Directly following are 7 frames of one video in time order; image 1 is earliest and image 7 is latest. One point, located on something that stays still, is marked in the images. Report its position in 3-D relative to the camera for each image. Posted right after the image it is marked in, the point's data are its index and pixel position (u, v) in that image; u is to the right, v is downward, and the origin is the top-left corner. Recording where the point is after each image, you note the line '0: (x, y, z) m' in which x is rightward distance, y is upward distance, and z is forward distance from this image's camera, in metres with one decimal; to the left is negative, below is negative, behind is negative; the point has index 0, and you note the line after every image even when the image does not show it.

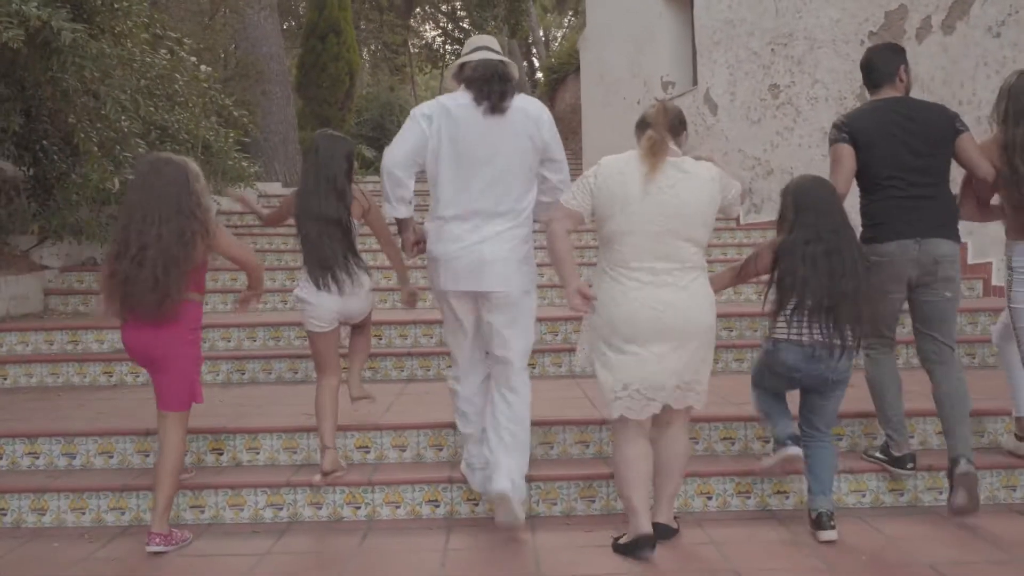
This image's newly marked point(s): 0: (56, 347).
0: (-3.0, -0.4, +6.6) m
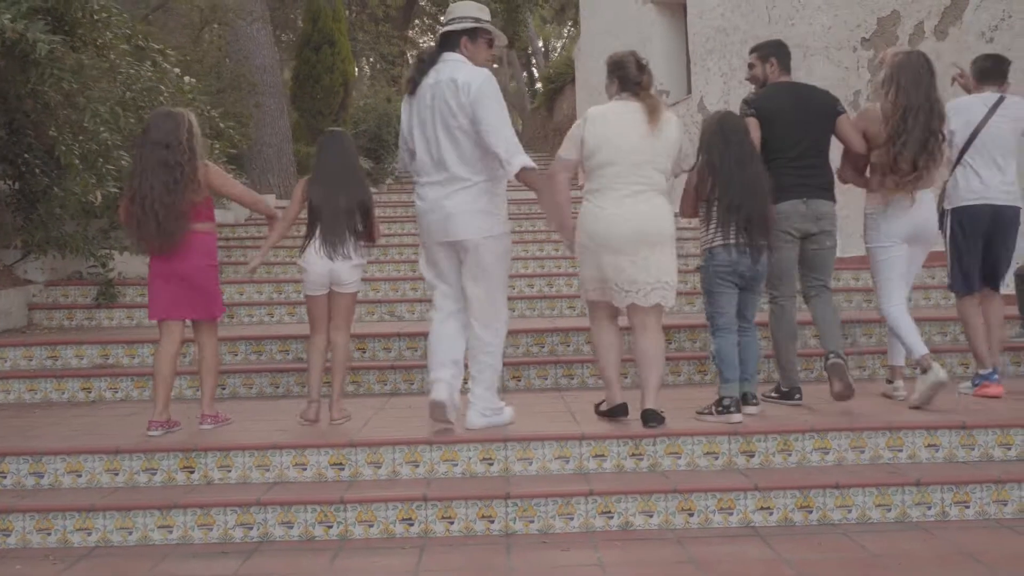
0: (-3.1, -0.5, +6.5) m
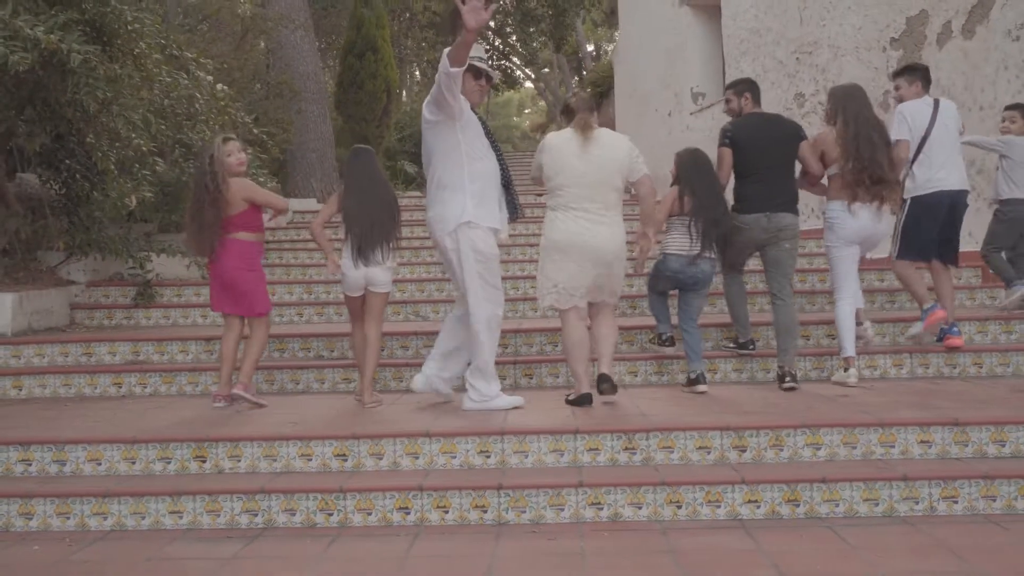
0: (-3.0, -0.5, +6.8) m
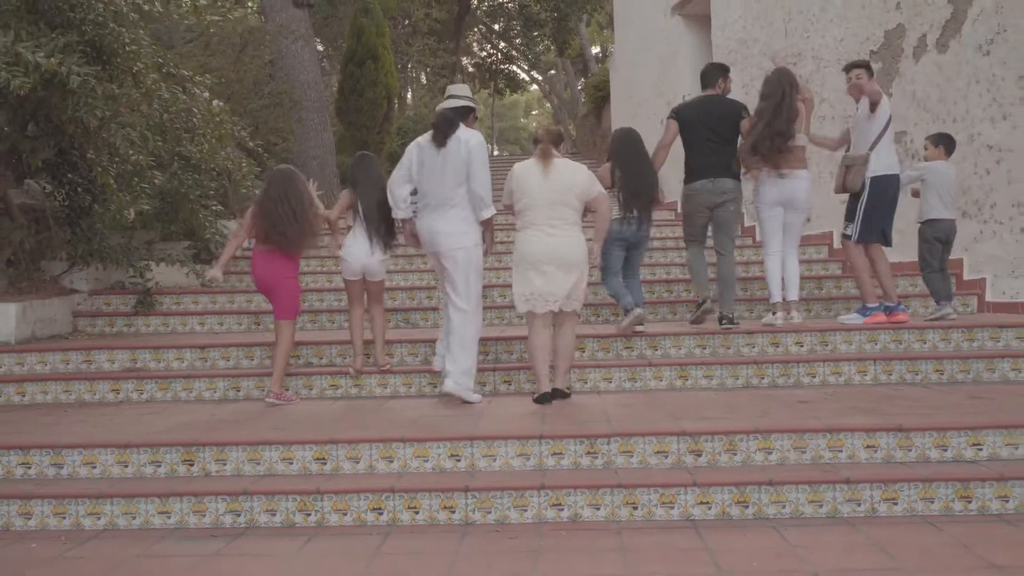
0: (-3.2, -0.6, +7.1) m
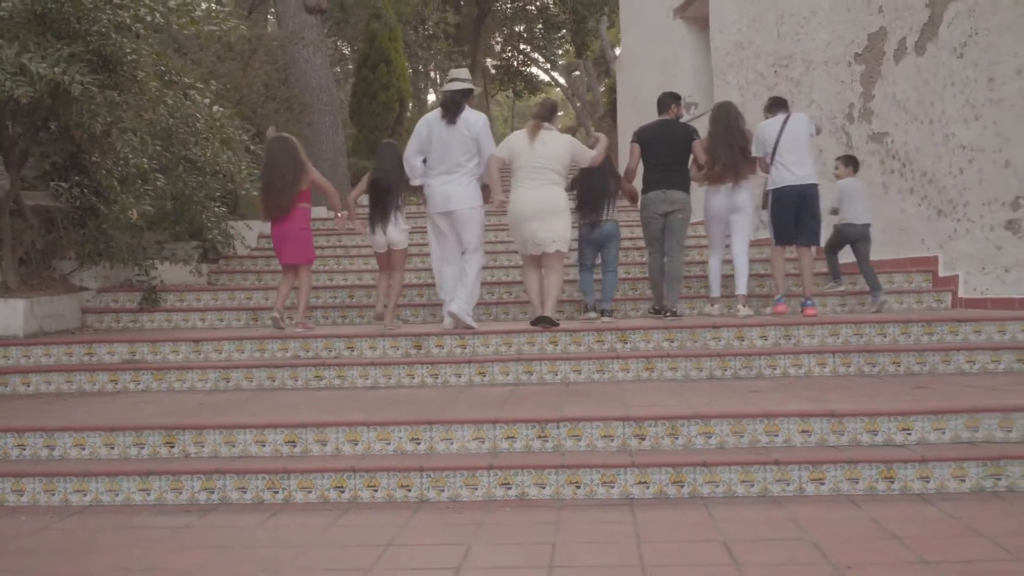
0: (-3.3, -0.5, +7.5) m
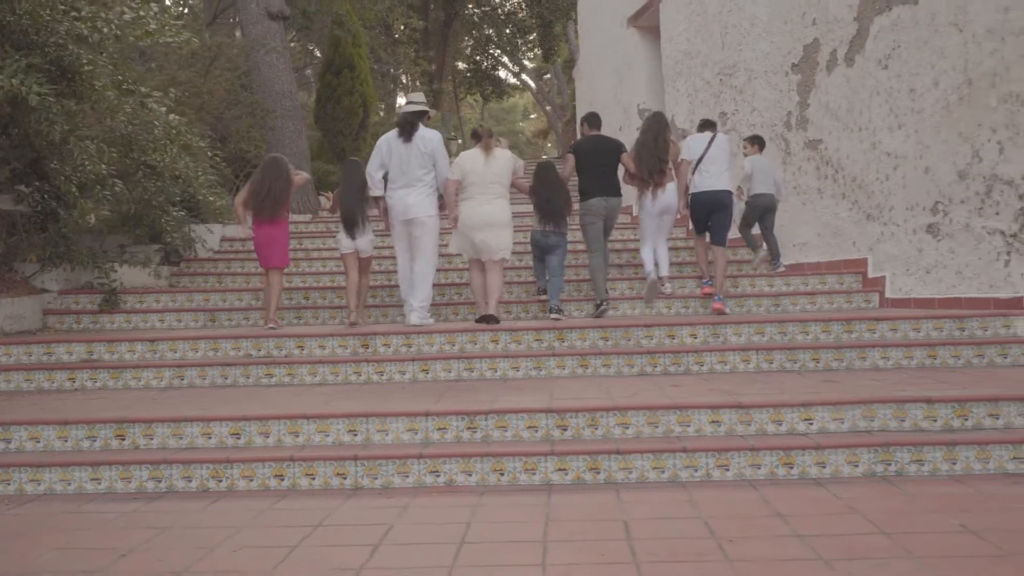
0: (-3.8, -0.5, +7.8) m
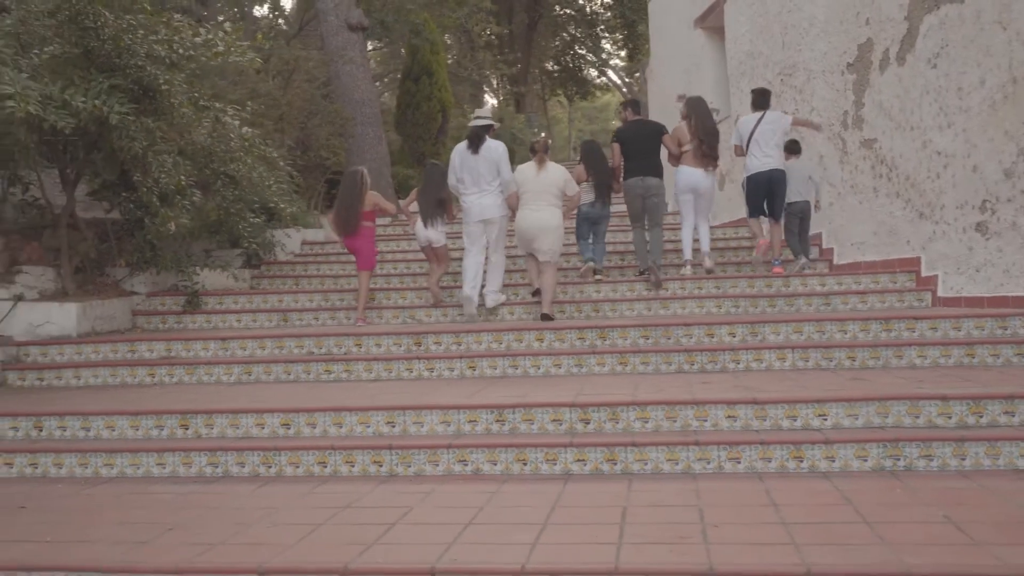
0: (-3.4, -0.6, +8.5) m
